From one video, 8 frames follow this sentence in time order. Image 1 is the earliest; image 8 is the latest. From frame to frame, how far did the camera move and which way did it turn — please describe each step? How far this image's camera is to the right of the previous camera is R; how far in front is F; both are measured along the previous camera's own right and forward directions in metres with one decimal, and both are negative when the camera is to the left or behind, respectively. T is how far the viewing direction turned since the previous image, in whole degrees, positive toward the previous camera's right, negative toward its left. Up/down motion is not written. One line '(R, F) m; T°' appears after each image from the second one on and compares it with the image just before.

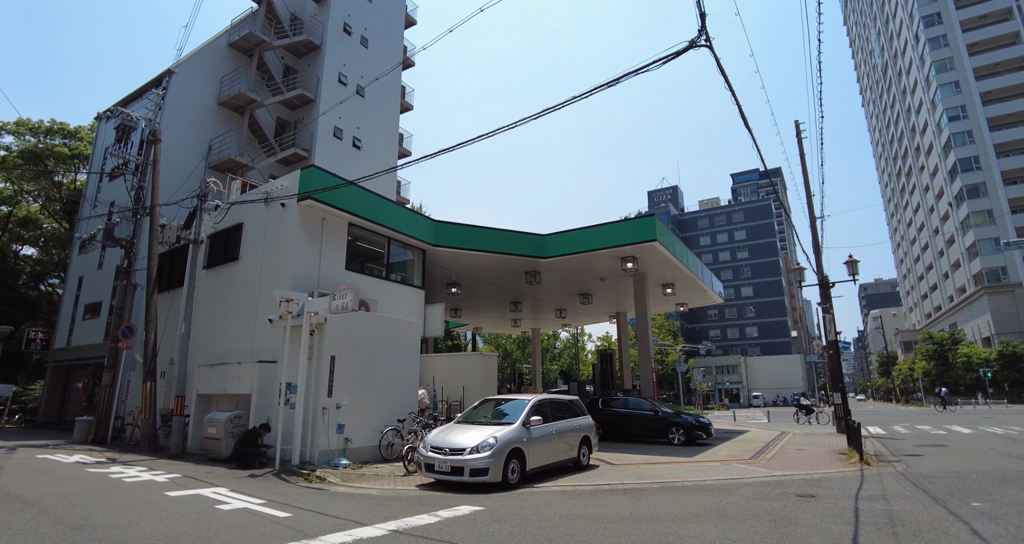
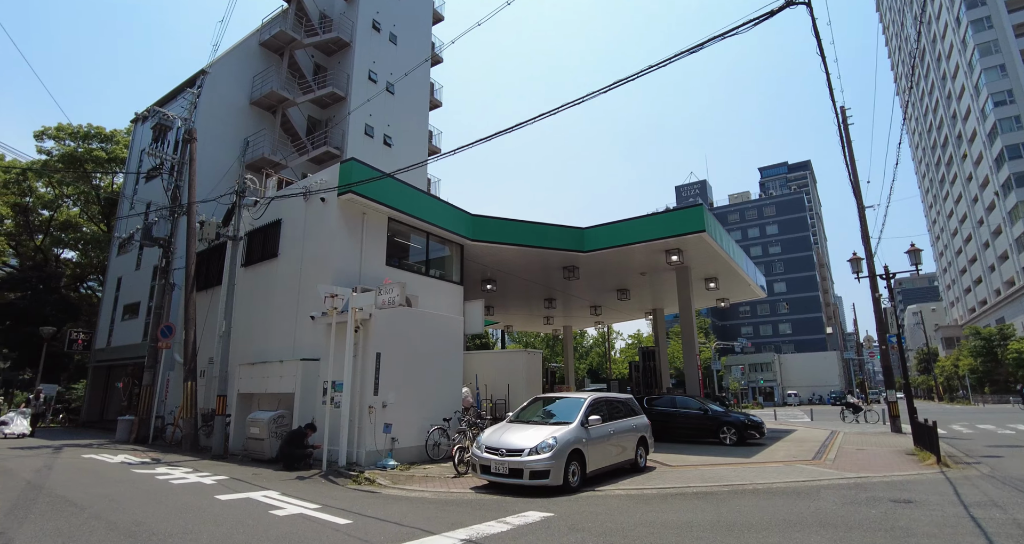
(-0.6, +0.5) m; -2°
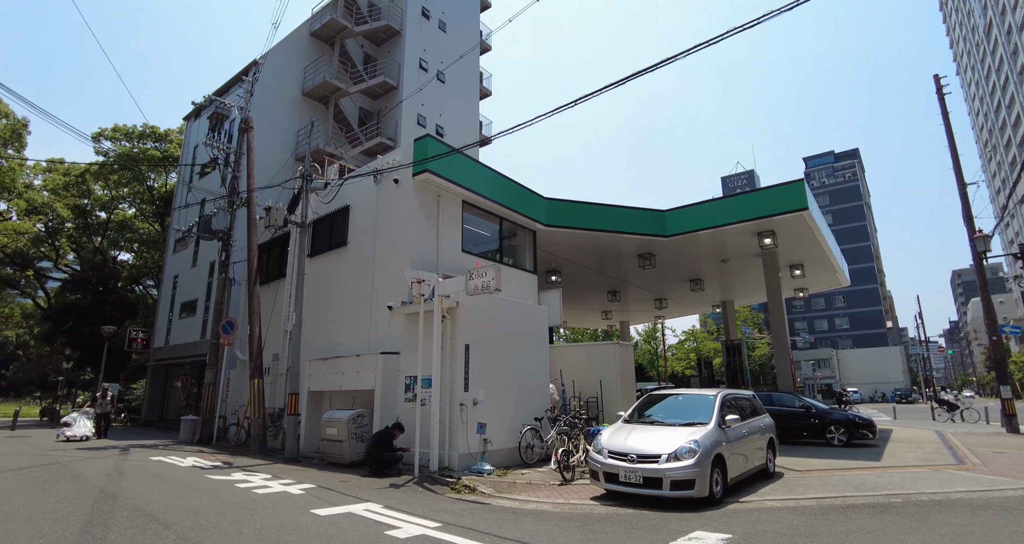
(-1.4, +1.3) m; -4°
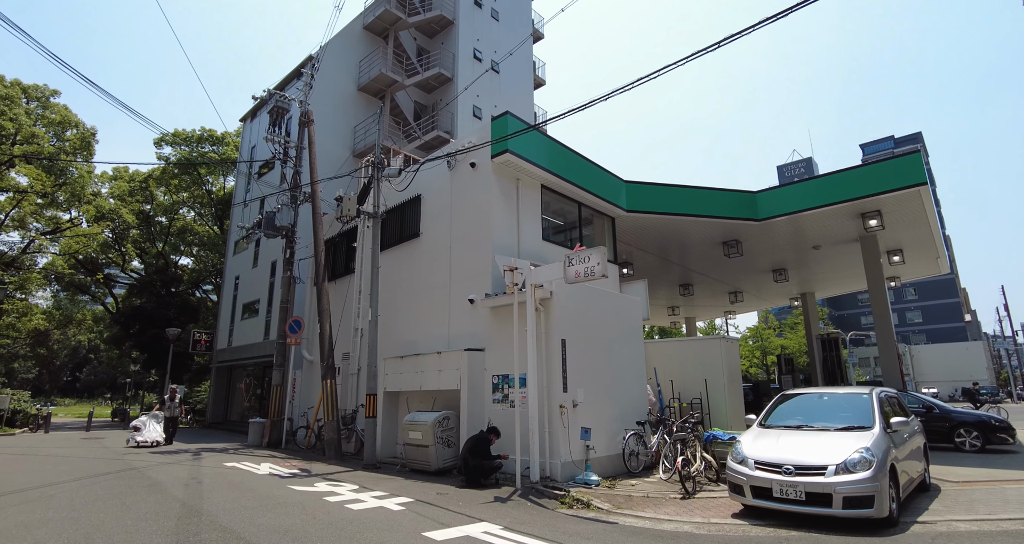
(-1.0, +1.0) m; -4°
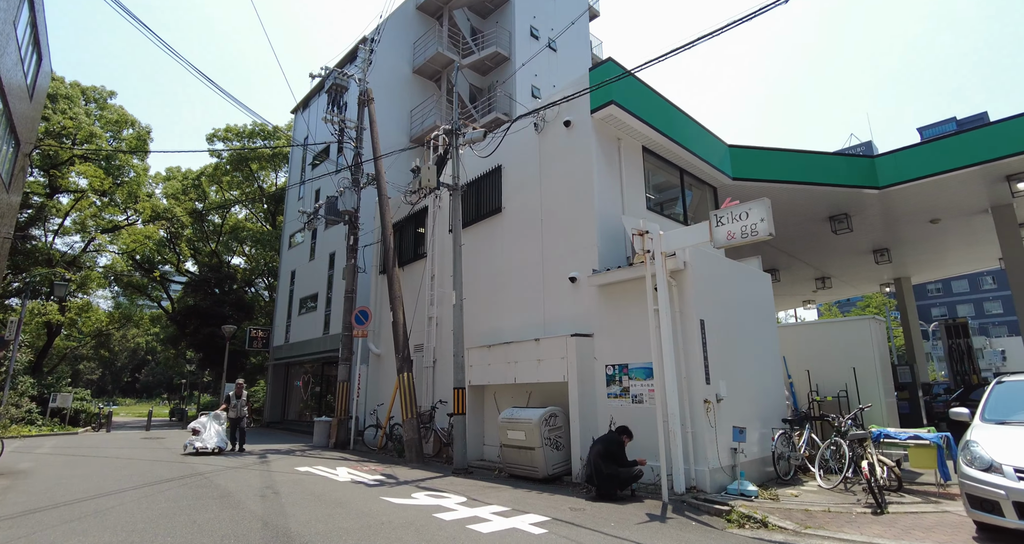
(-1.2, +1.4) m; -4°
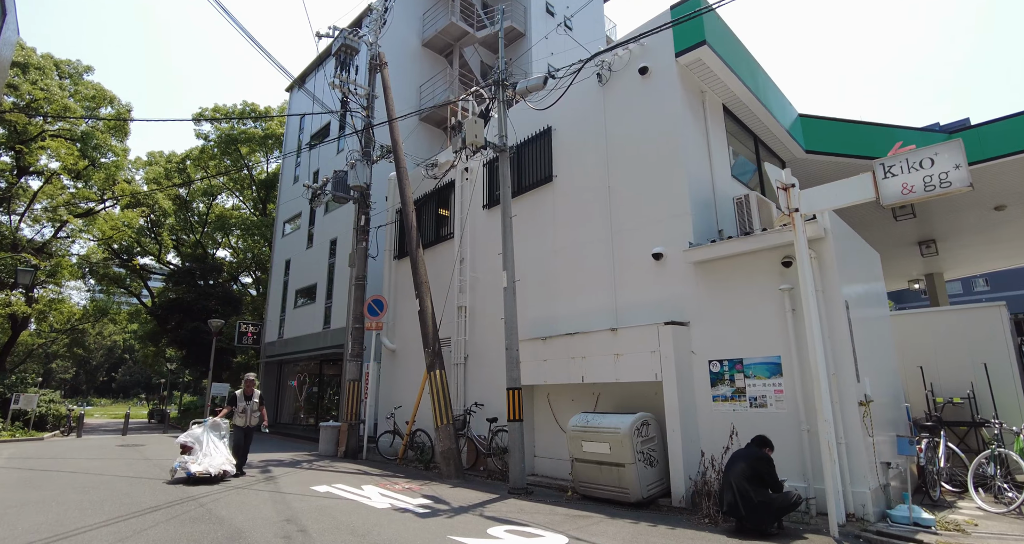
(-1.2, +1.7) m; +2°
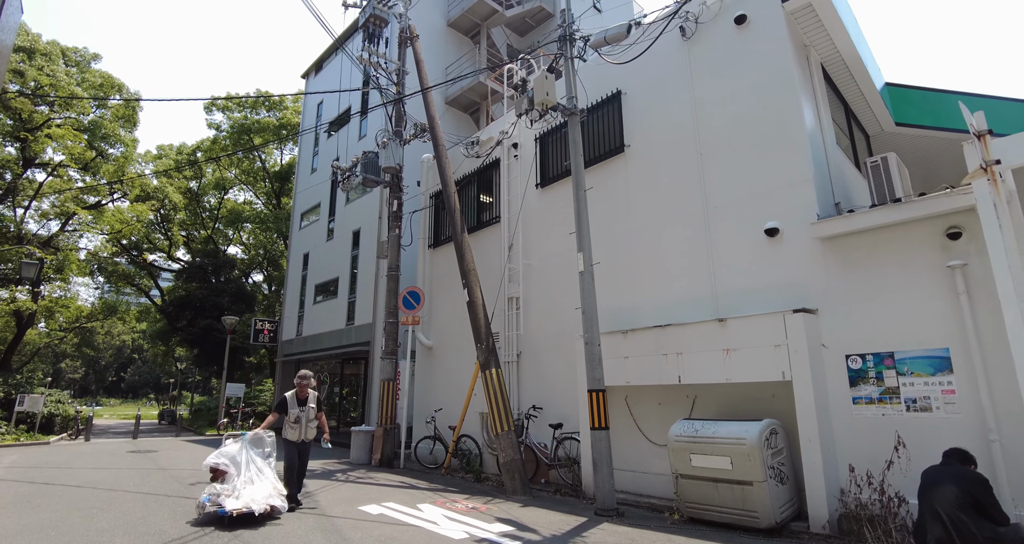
(-0.9, +1.2) m; -1°
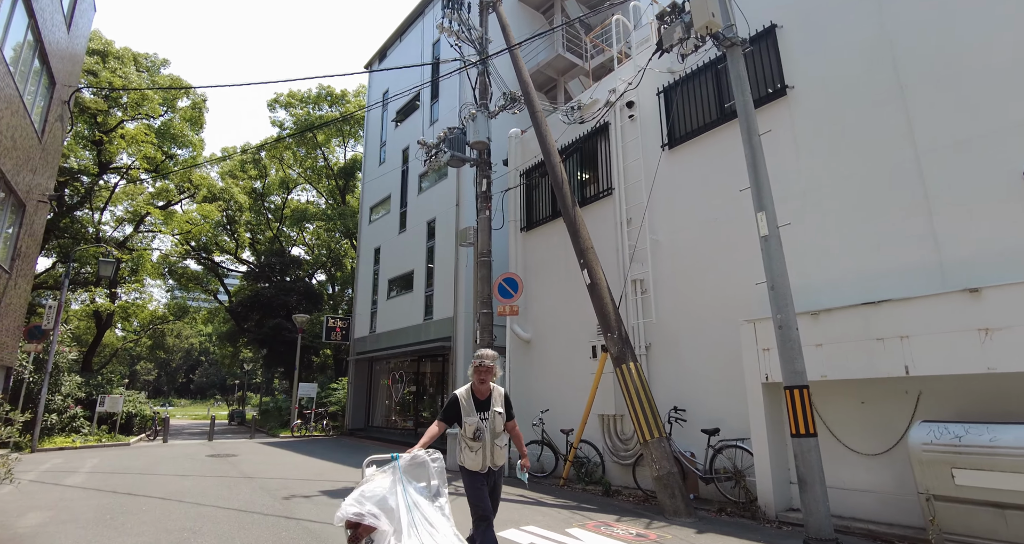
(-1.2, +1.2) m; -5°
